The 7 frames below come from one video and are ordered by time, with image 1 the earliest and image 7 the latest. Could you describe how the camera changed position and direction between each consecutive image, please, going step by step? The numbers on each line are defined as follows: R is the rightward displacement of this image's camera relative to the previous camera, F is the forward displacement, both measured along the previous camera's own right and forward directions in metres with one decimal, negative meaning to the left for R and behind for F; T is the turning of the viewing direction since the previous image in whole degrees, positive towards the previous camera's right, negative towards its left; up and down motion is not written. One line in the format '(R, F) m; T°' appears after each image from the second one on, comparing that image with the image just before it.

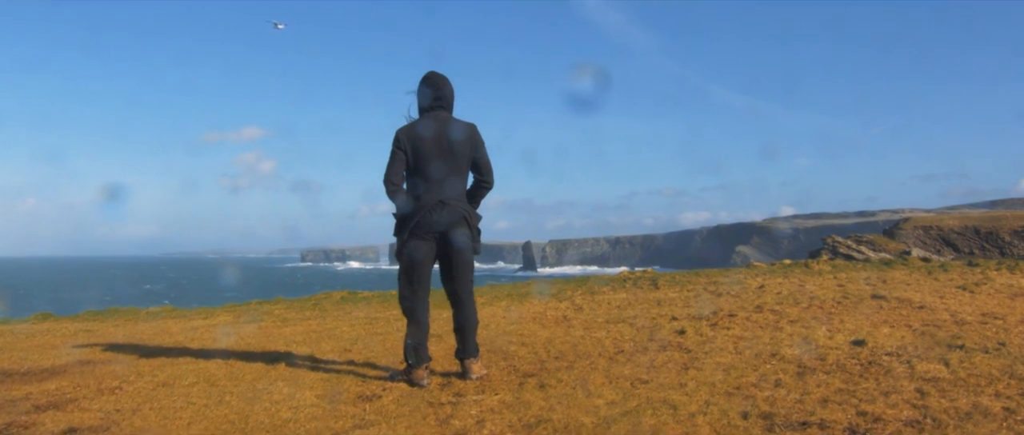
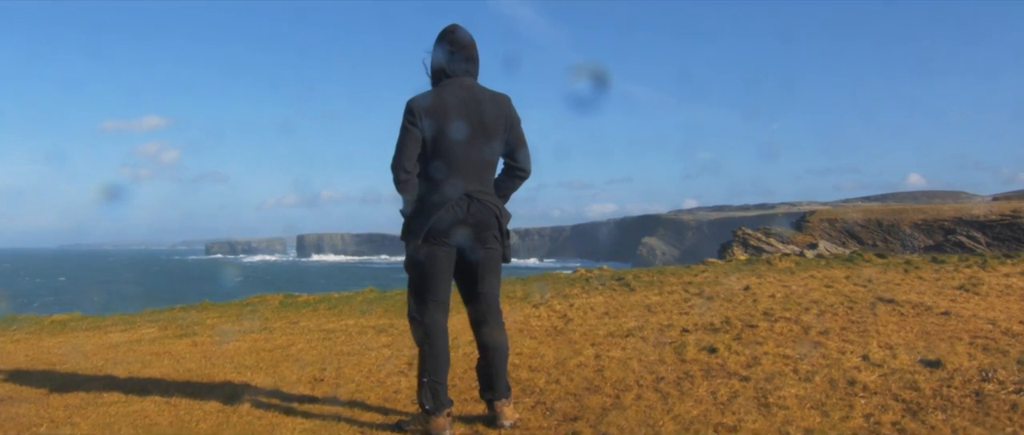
(-0.7, +1.4) m; +6°
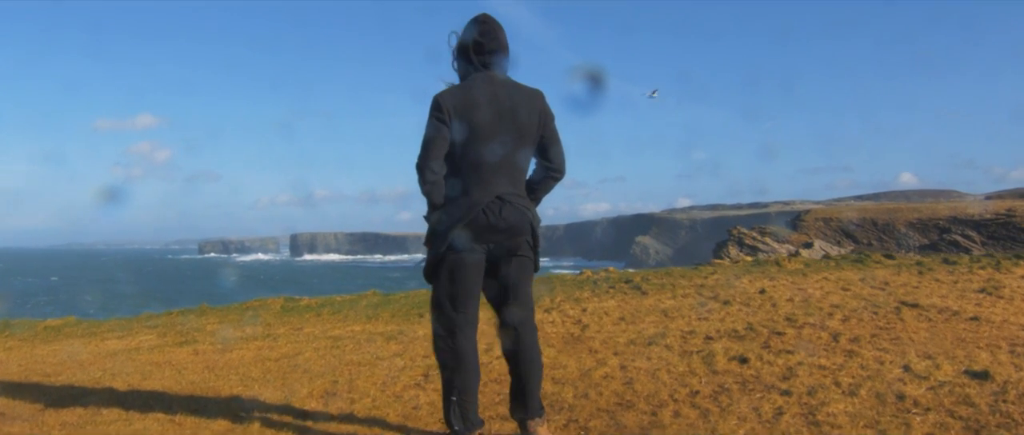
(-0.2, +0.4) m; 0°
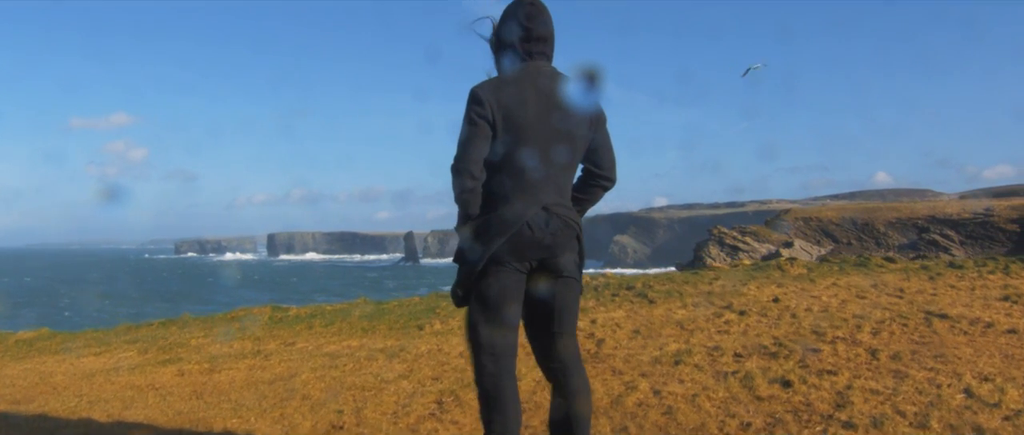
(-0.3, +0.6) m; +1°
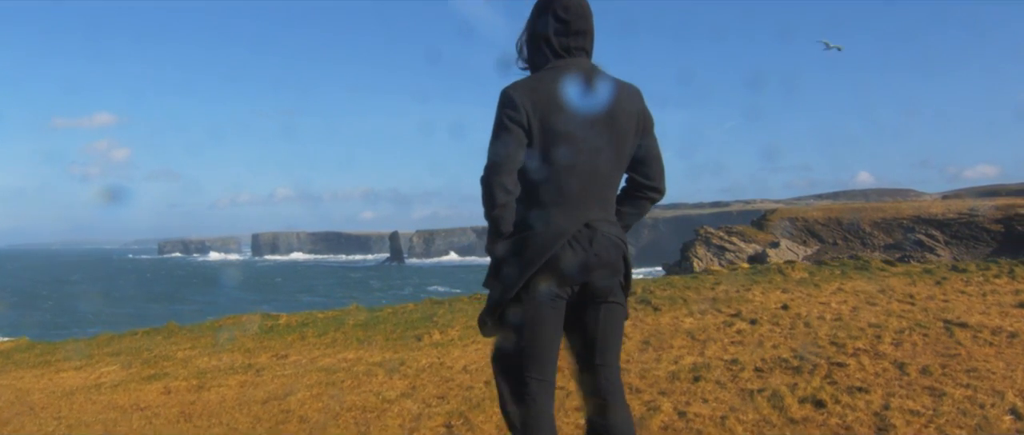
(-0.2, +0.4) m; +1°
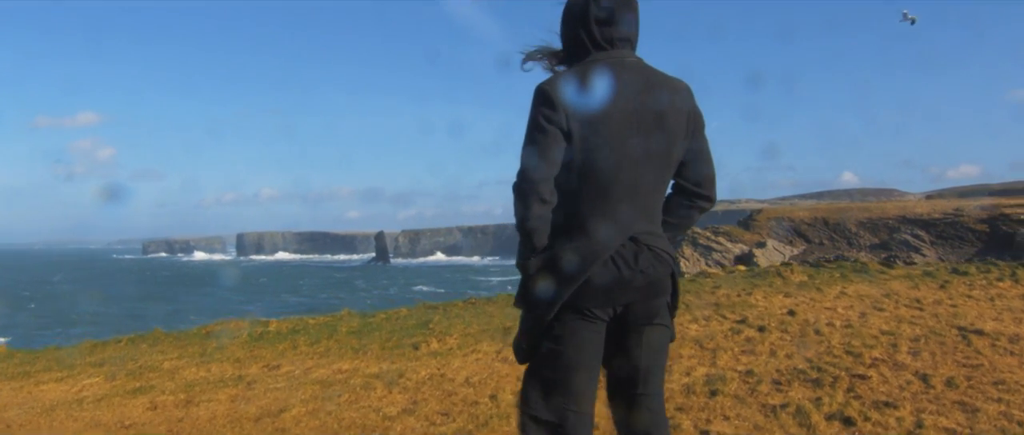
(-0.2, +0.4) m; +1°
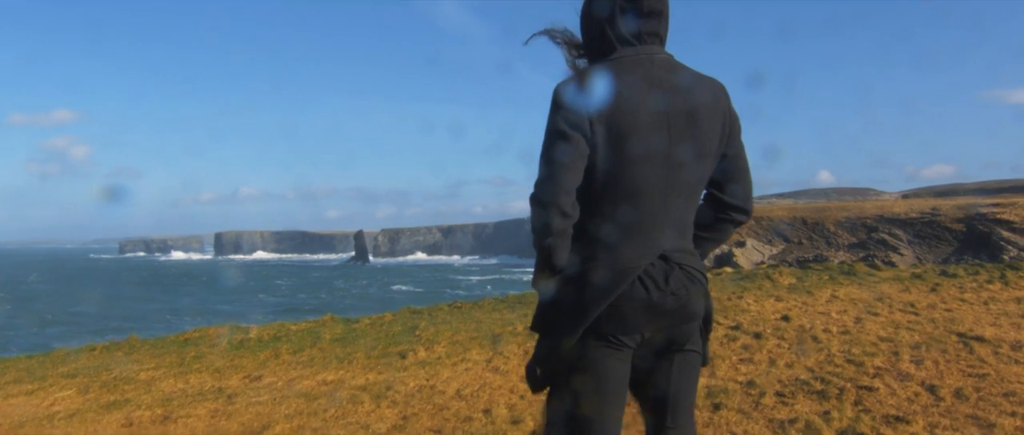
(-0.1, +0.3) m; +1°
